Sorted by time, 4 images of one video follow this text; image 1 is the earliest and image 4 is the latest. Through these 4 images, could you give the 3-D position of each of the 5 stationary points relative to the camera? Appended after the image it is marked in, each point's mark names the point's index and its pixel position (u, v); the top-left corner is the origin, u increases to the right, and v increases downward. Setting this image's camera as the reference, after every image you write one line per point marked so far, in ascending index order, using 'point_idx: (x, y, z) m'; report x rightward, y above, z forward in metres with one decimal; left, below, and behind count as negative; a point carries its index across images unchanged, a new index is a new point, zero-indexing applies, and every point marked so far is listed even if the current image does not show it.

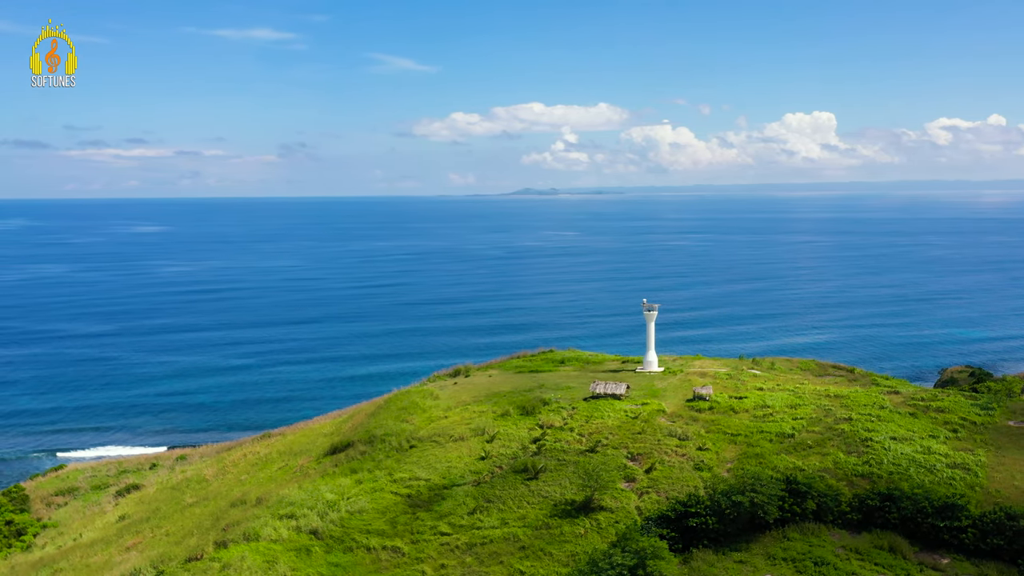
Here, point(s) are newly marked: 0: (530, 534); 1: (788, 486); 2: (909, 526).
0: (+0.5, -6.9, +18.8) m
1: (+7.5, -5.5, +18.6) m
2: (+10.3, -6.2, +17.5) m
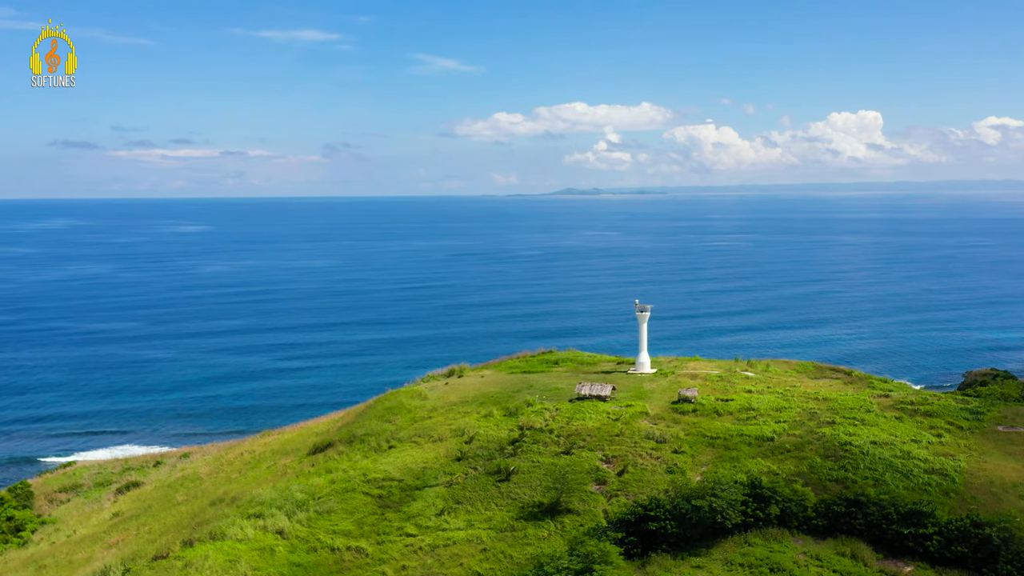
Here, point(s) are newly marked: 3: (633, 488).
0: (-0.5, -6.9, +18.7) m
1: (+6.5, -5.5, +18.2) m
2: (+9.2, -6.2, +17.1) m
3: (+3.6, -6.0, +20.0) m
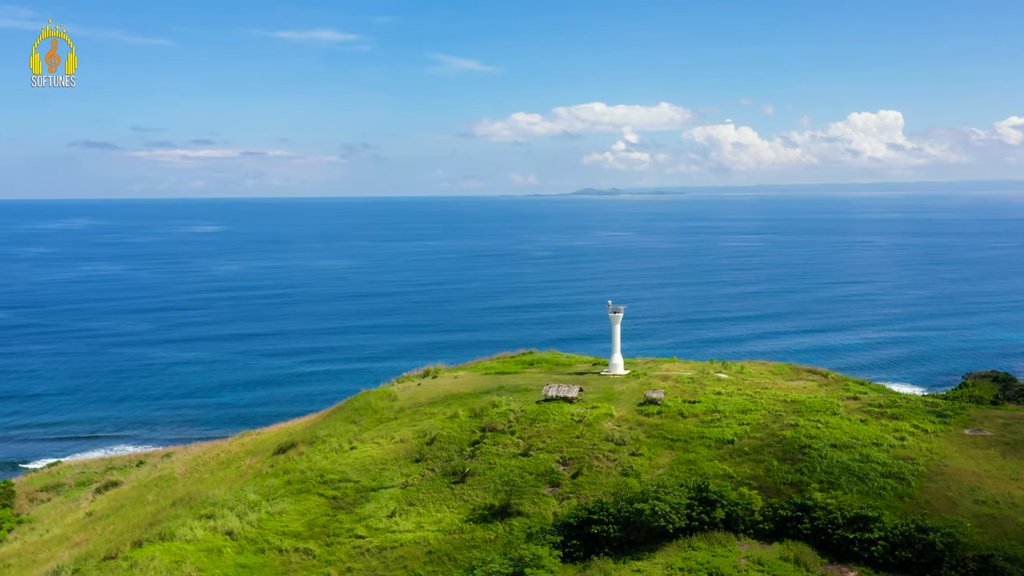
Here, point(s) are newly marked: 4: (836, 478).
0: (-2.0, -6.9, +18.6) m
1: (+5.0, -5.6, +18.1) m
2: (+7.8, -6.3, +16.9) m
3: (+2.2, -6.0, +19.9) m
4: (+9.6, -5.6, +19.9) m
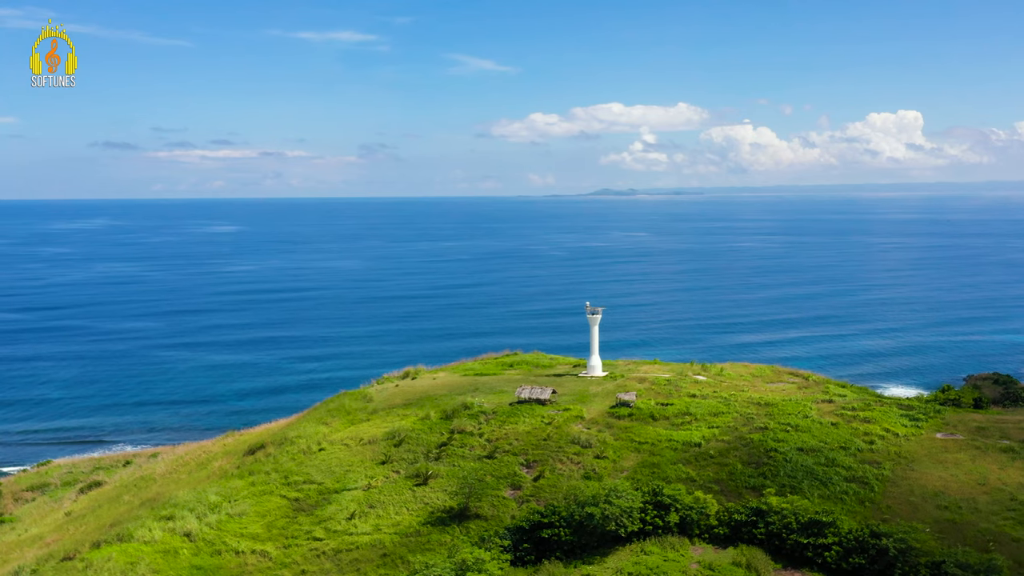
0: (-3.2, -7.0, +18.5) m
1: (+3.8, -5.6, +18.0) m
2: (+6.5, -6.4, +16.8) m
3: (+1.0, -6.1, +19.8) m
4: (+8.4, -5.7, +19.7) m
